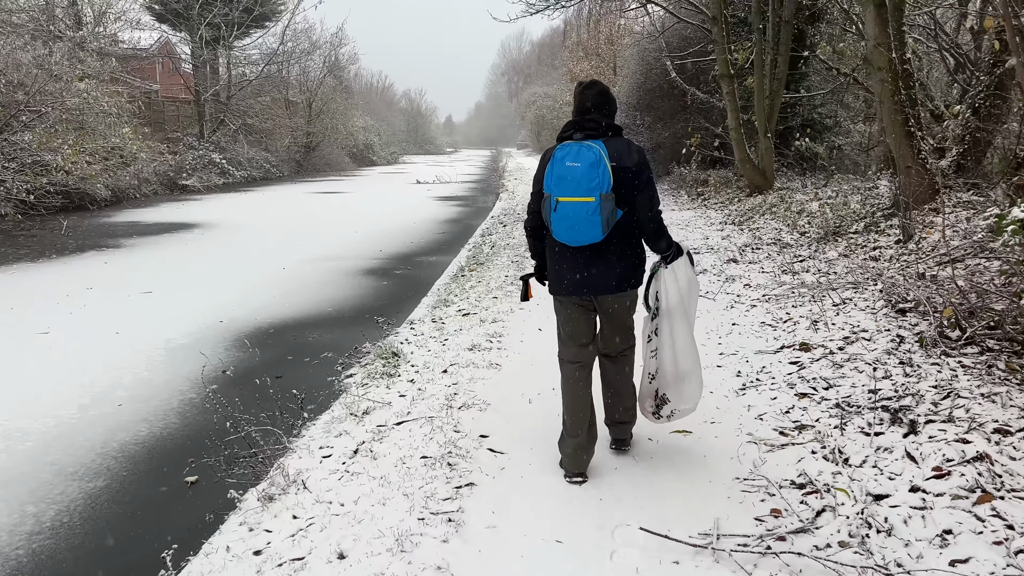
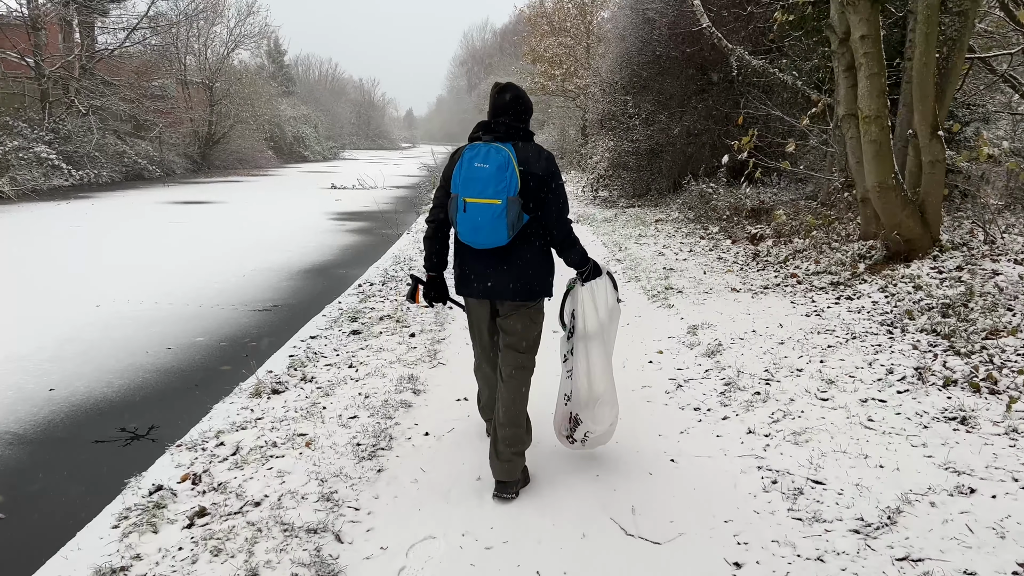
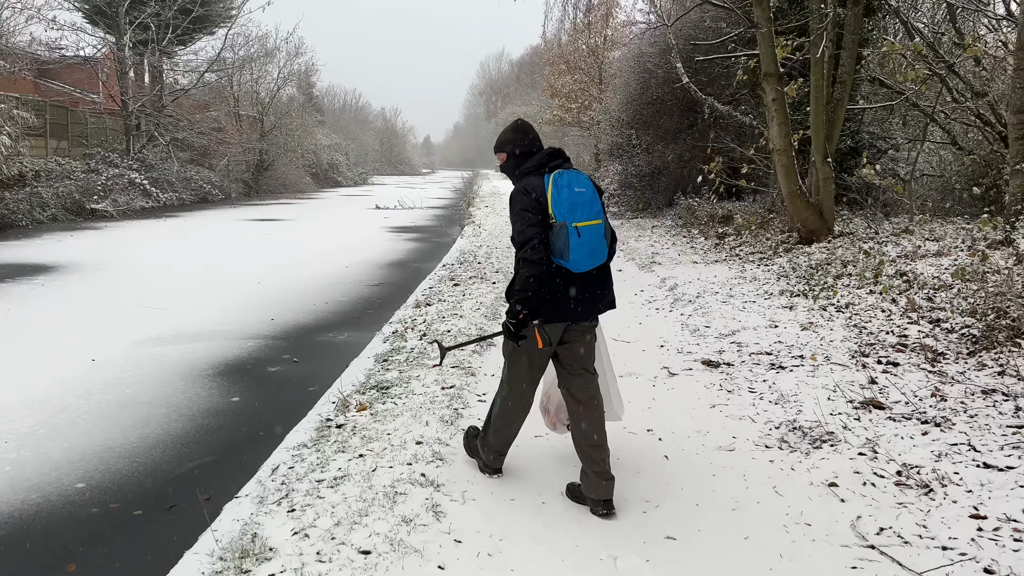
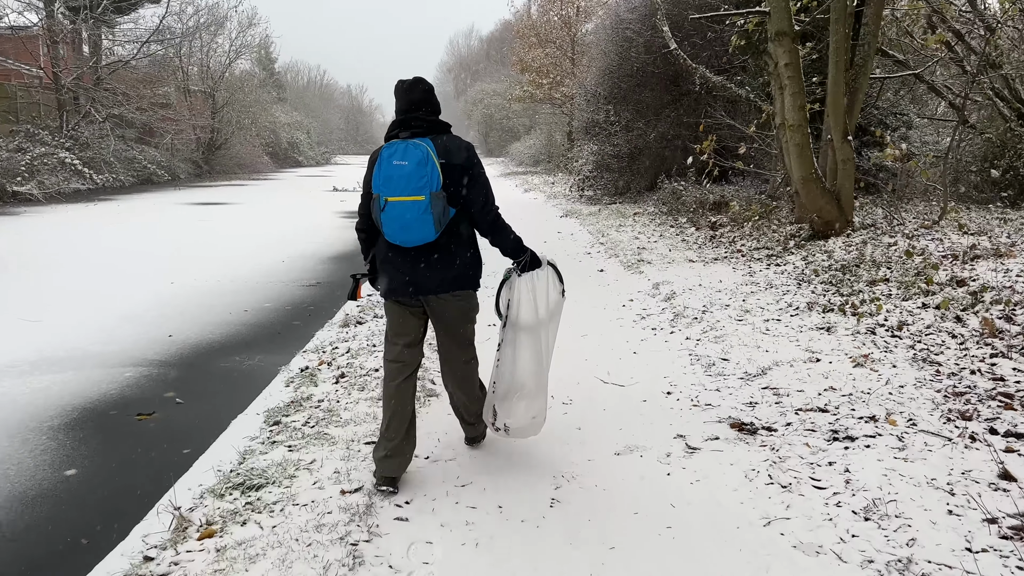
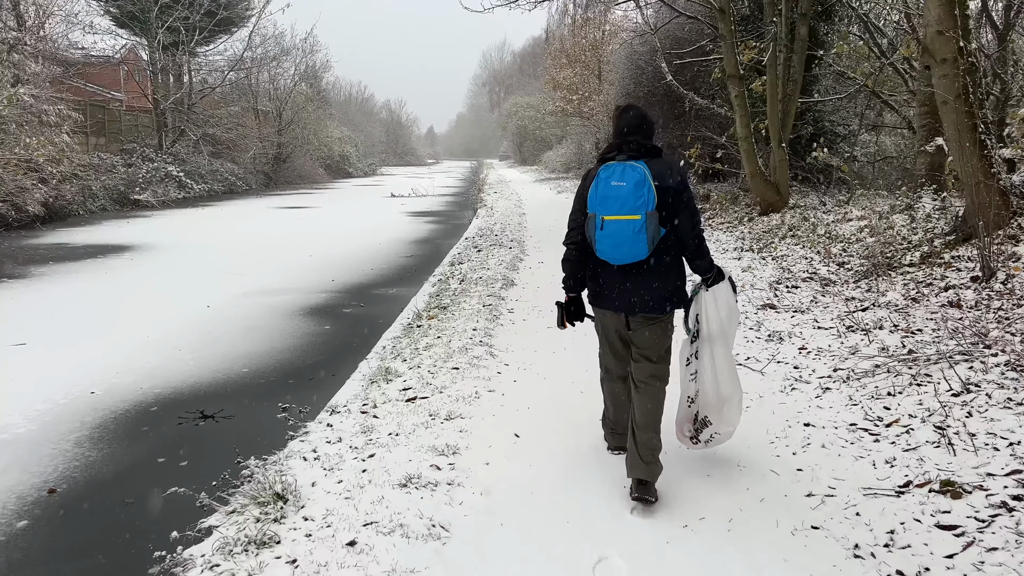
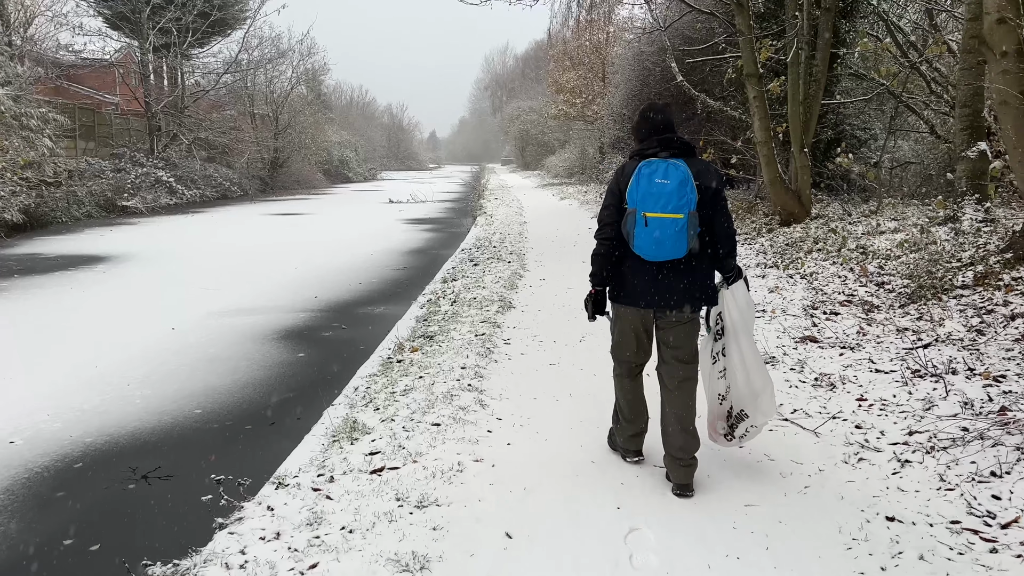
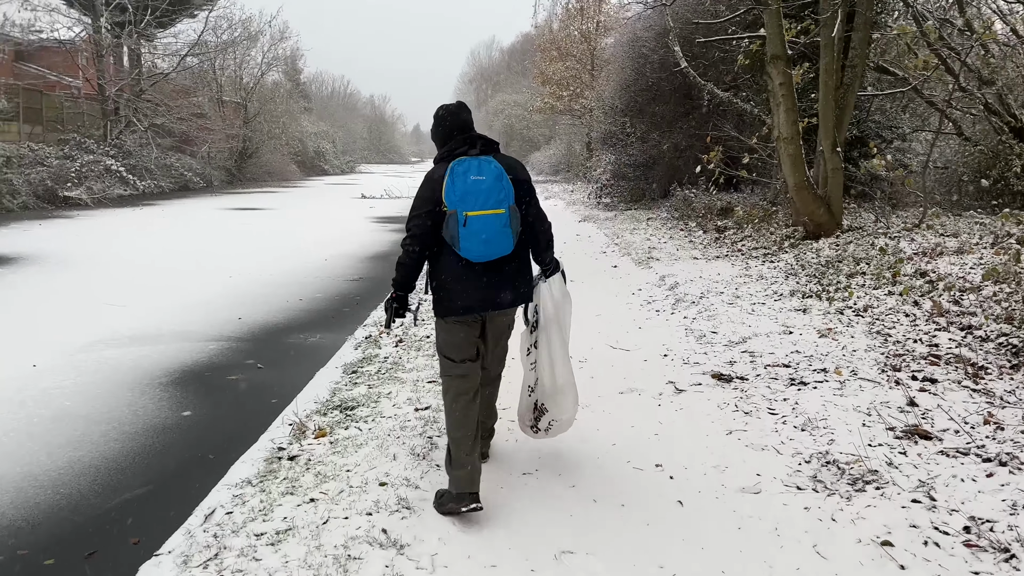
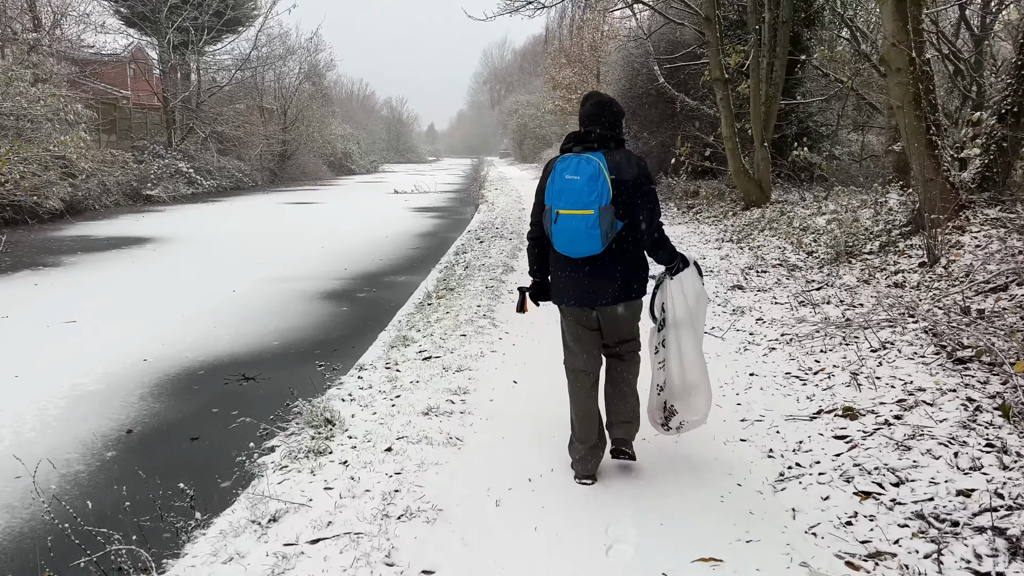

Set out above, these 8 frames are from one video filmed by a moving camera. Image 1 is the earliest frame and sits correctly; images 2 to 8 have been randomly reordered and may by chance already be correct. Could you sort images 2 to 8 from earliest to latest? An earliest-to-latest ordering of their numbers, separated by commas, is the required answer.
8, 5, 6, 3, 7, 4, 2
